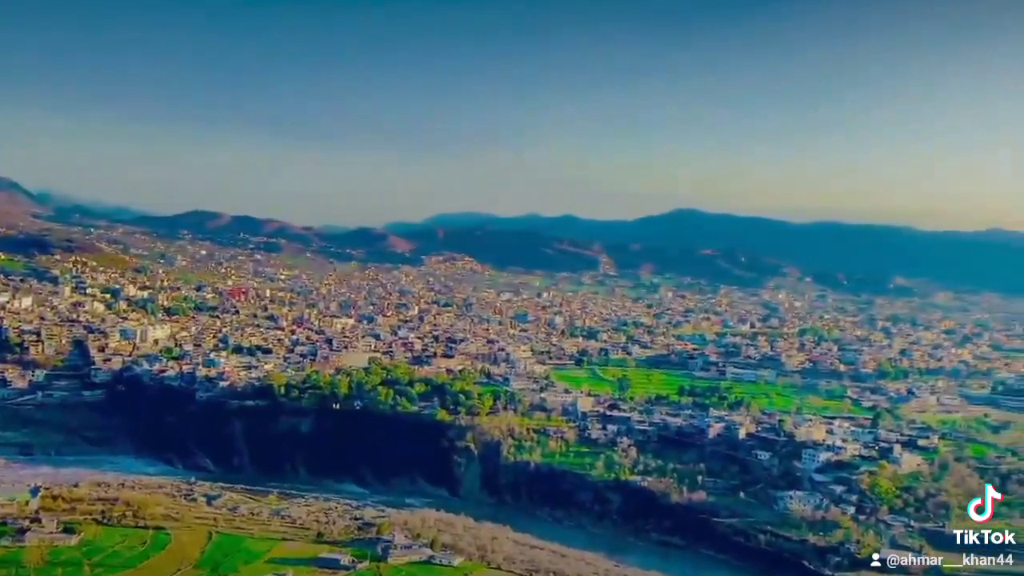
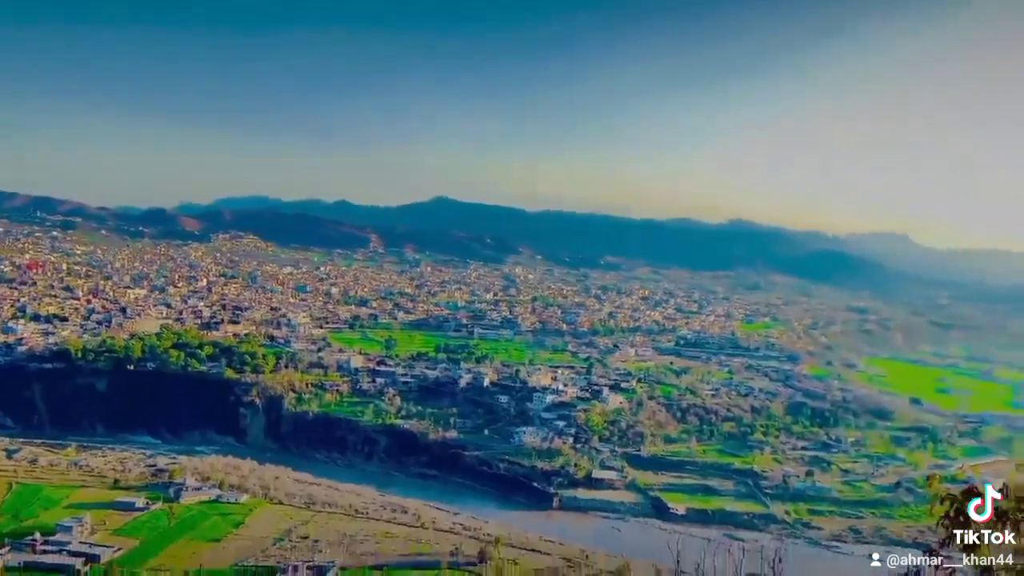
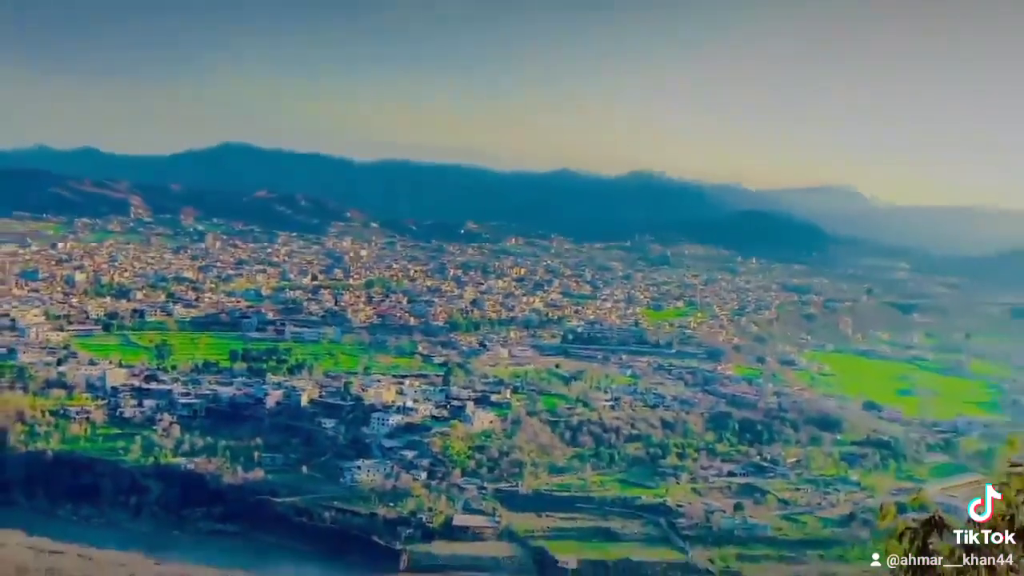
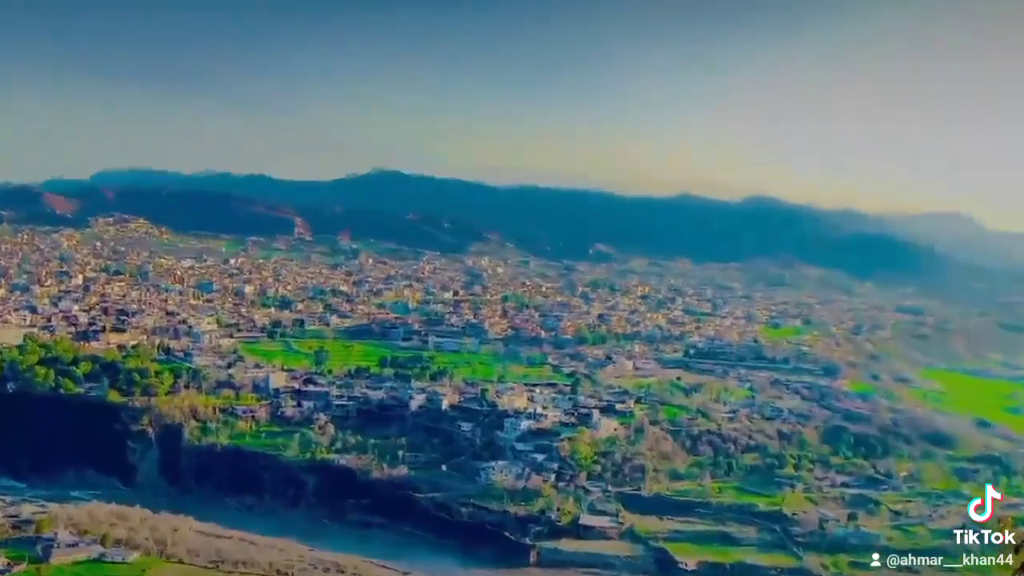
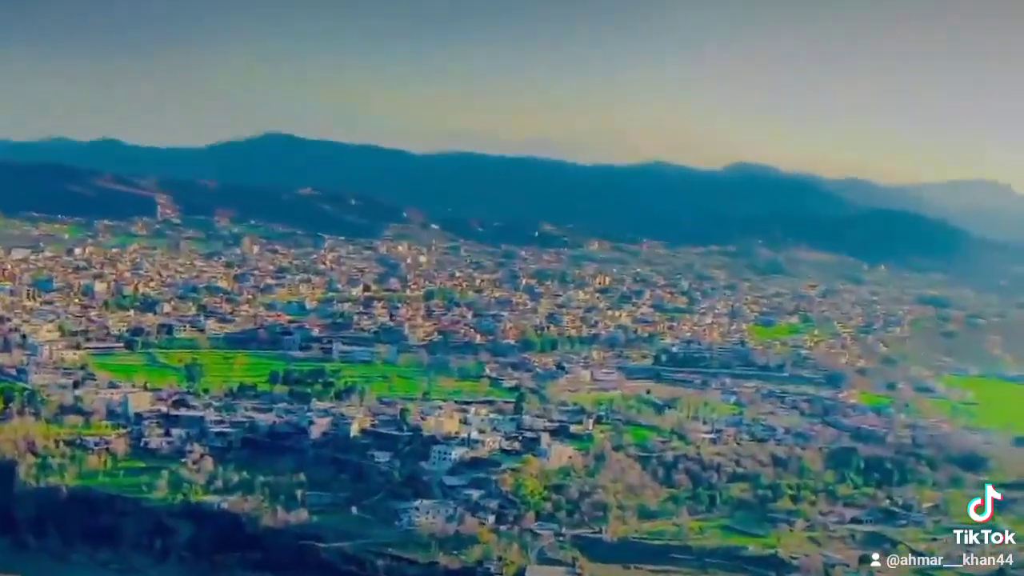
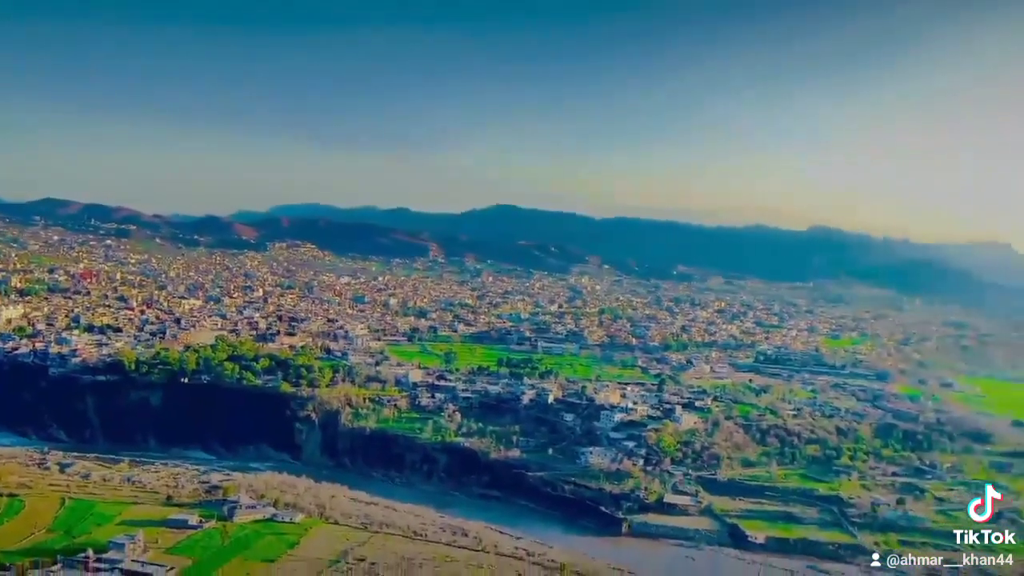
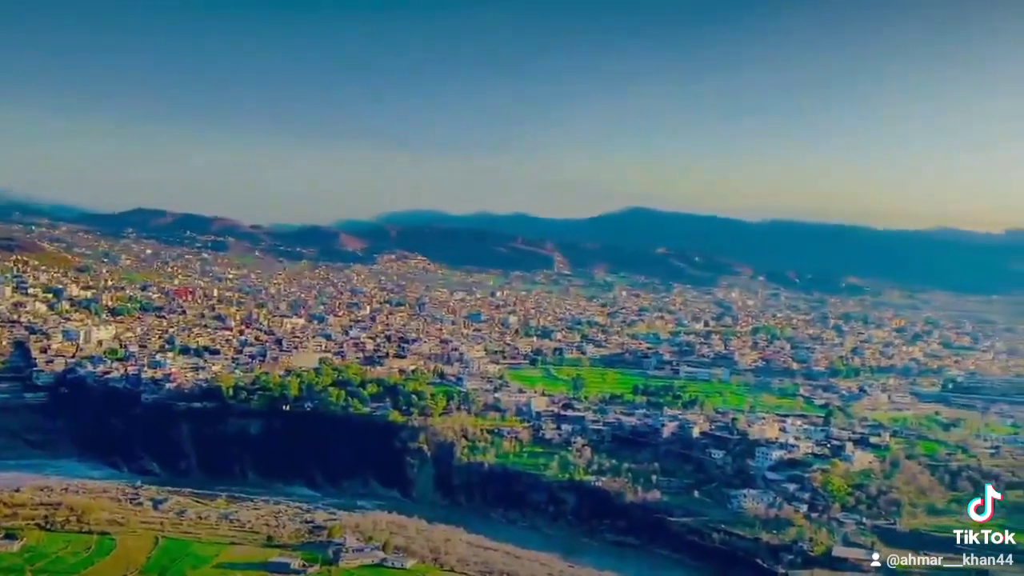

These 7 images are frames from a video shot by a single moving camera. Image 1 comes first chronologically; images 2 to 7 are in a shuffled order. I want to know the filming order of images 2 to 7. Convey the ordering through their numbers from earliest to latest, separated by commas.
7, 6, 2, 4, 5, 3
